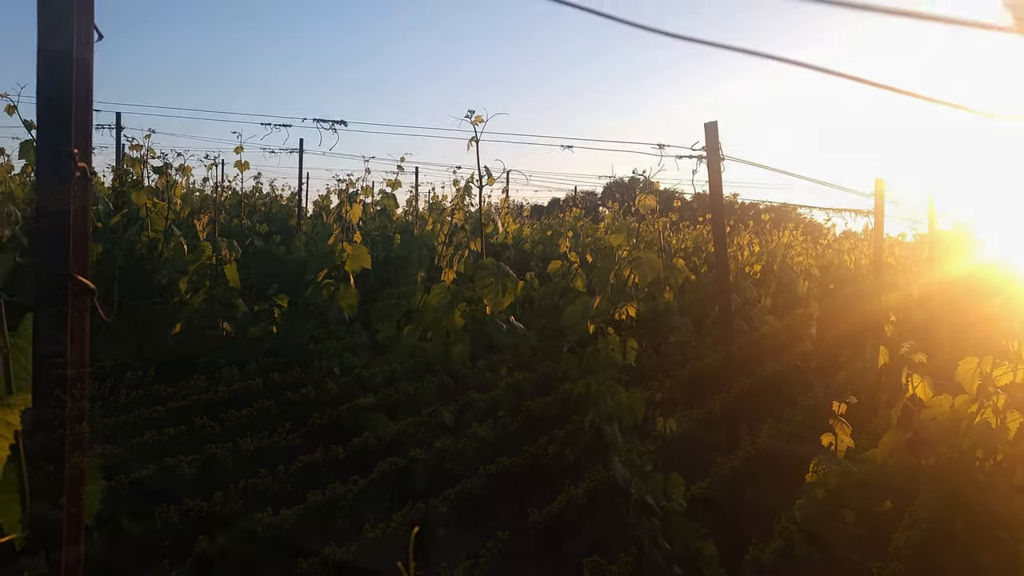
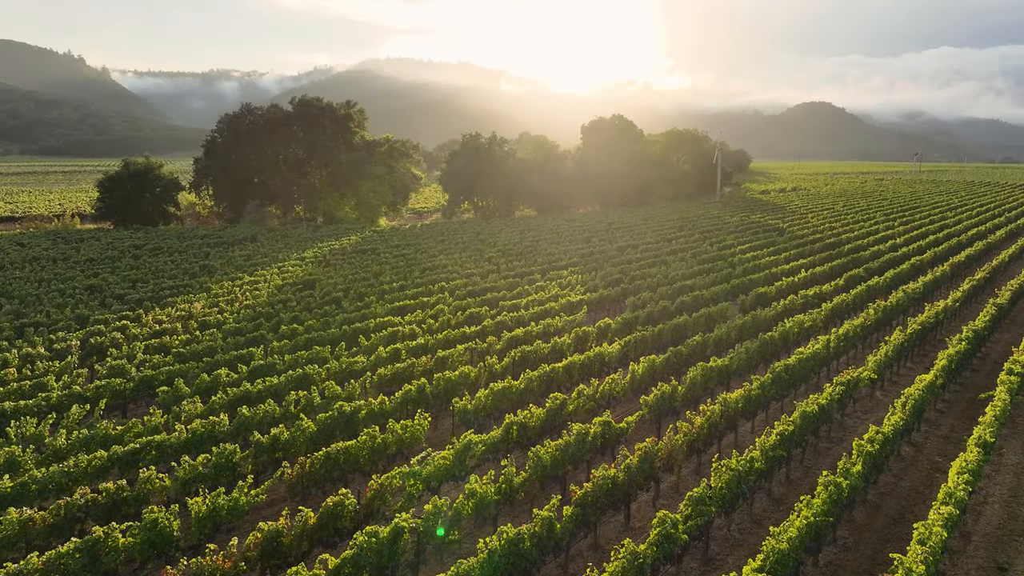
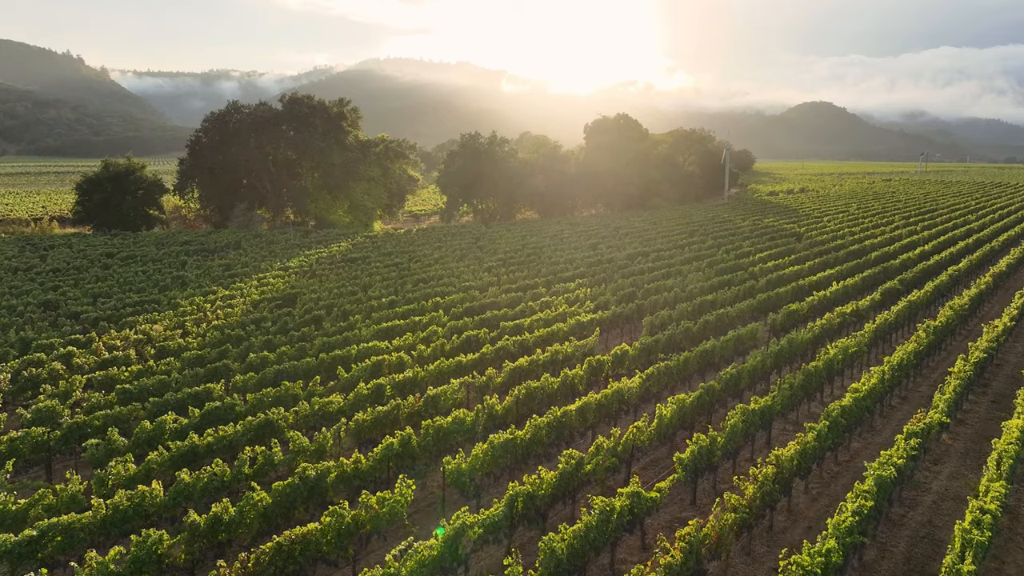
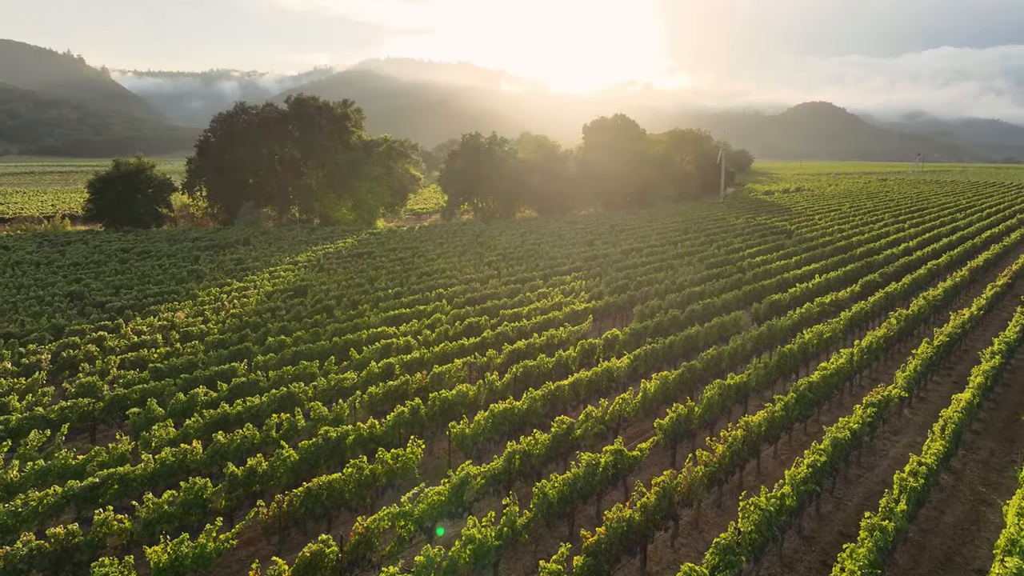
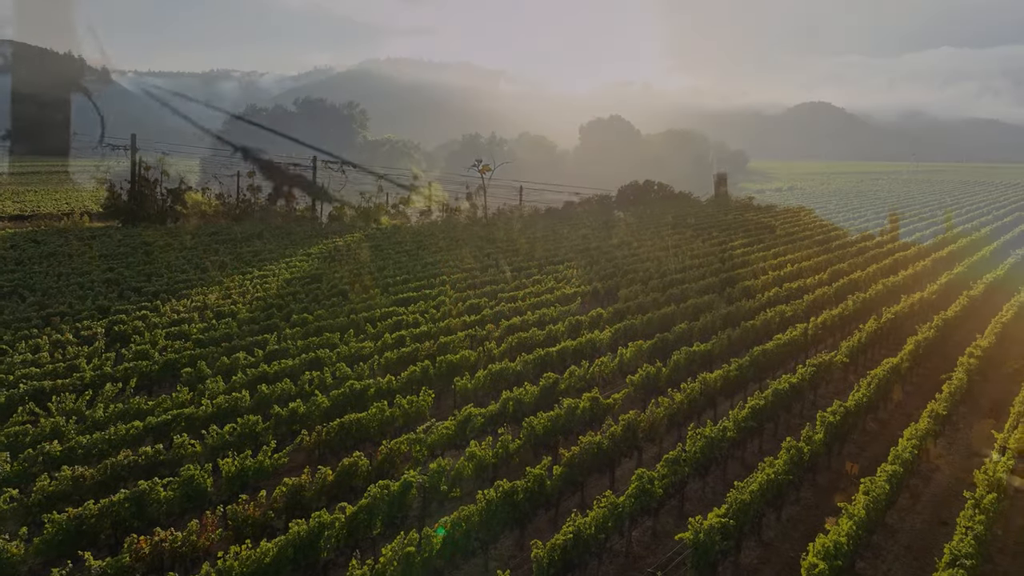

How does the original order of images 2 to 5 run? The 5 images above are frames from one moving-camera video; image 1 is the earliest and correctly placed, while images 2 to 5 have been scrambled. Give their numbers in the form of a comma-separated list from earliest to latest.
5, 2, 4, 3
